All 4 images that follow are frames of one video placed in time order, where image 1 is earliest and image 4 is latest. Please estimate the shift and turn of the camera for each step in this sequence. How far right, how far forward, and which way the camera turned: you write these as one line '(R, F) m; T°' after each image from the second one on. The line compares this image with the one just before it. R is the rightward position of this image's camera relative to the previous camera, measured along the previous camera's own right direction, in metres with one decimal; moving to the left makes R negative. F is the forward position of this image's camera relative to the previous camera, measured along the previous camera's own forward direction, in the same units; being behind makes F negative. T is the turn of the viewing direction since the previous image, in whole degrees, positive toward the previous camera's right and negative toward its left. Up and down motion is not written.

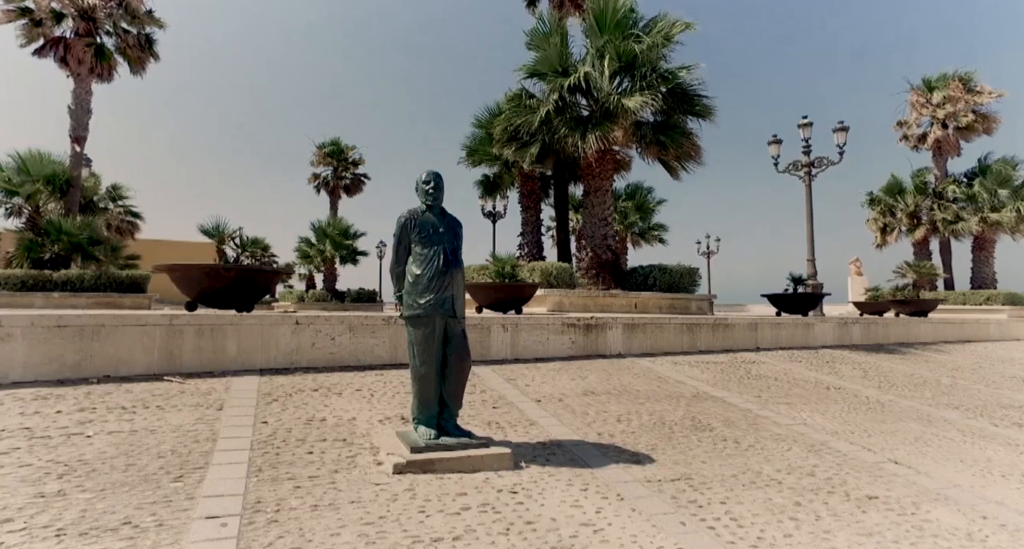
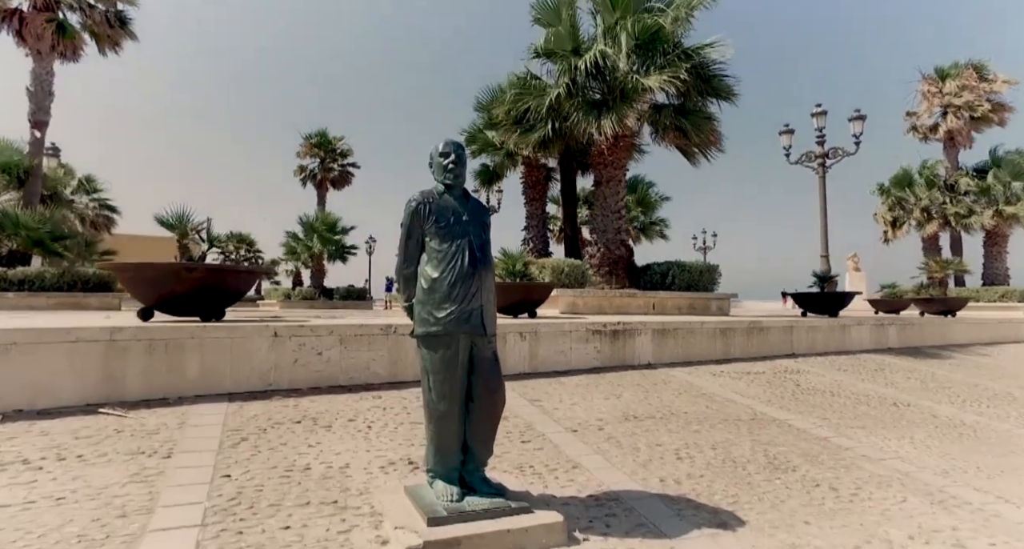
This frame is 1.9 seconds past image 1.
(-0.4, +1.1) m; +1°
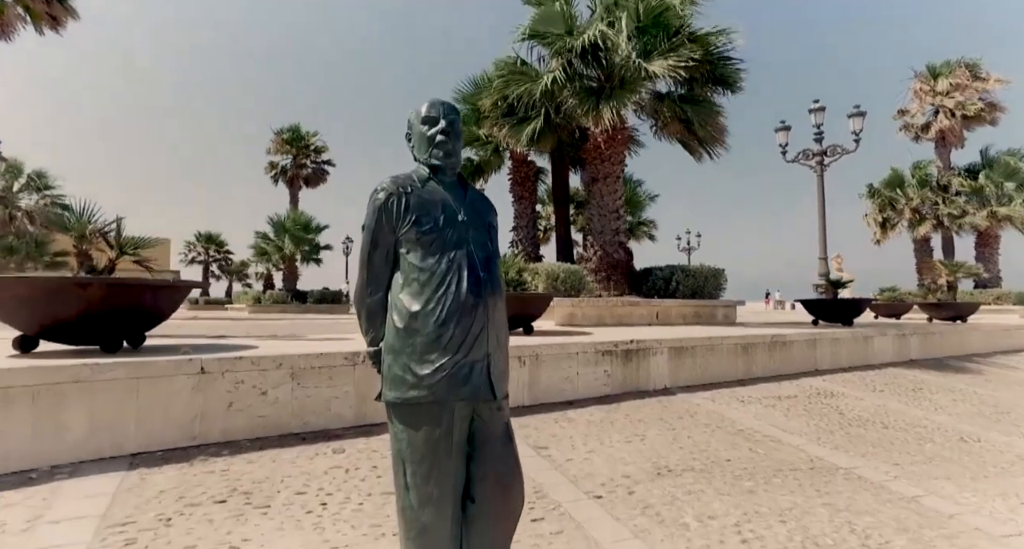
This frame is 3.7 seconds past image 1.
(-0.2, +1.1) m; +2°
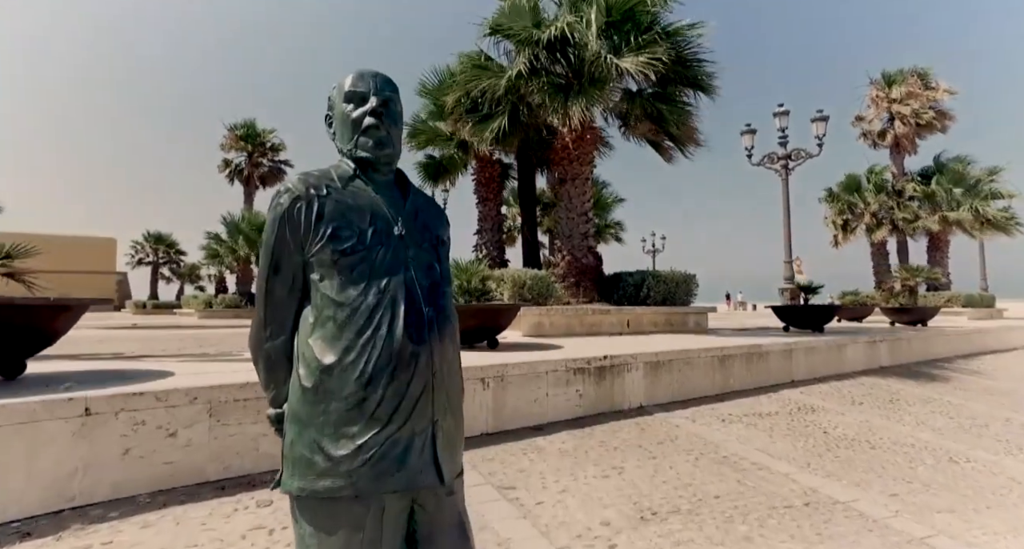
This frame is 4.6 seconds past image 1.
(0.0, +0.6) m; +4°
